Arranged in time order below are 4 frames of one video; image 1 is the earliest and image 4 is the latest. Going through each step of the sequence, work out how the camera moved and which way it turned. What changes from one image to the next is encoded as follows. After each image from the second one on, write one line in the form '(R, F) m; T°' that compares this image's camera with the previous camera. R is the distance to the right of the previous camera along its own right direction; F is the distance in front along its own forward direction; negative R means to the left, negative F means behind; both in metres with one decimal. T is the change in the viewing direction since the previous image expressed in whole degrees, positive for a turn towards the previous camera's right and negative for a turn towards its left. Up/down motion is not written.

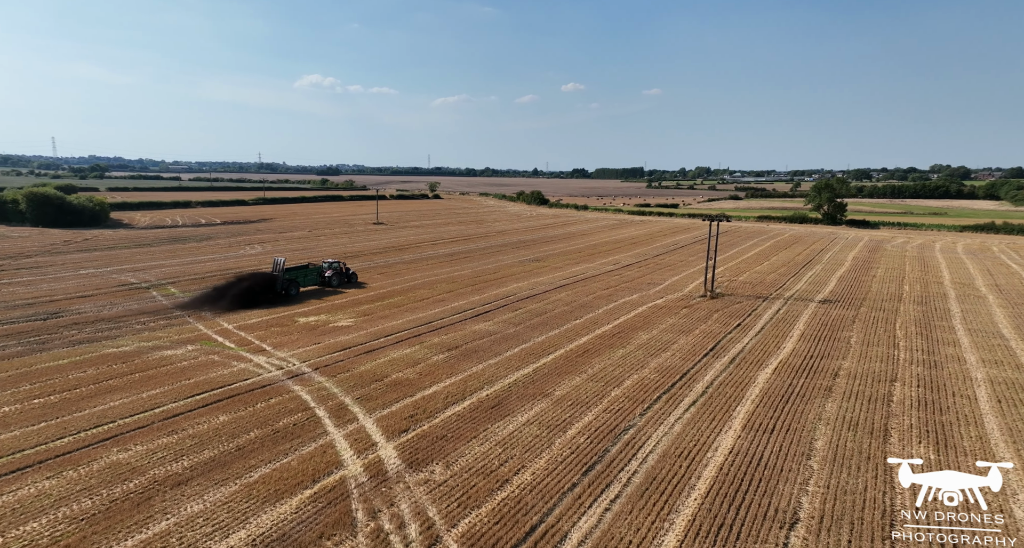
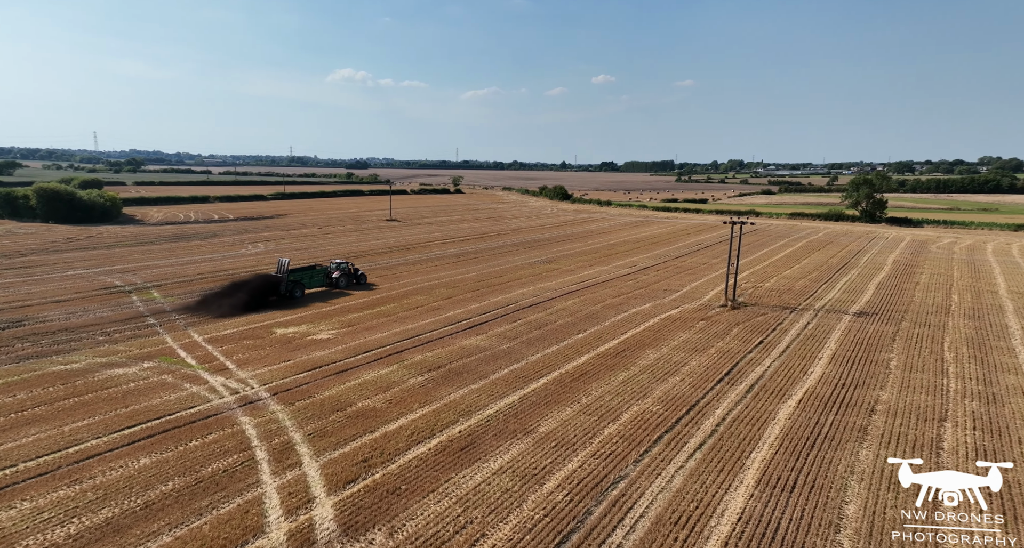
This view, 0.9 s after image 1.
(+1.1, +2.2) m; -3°
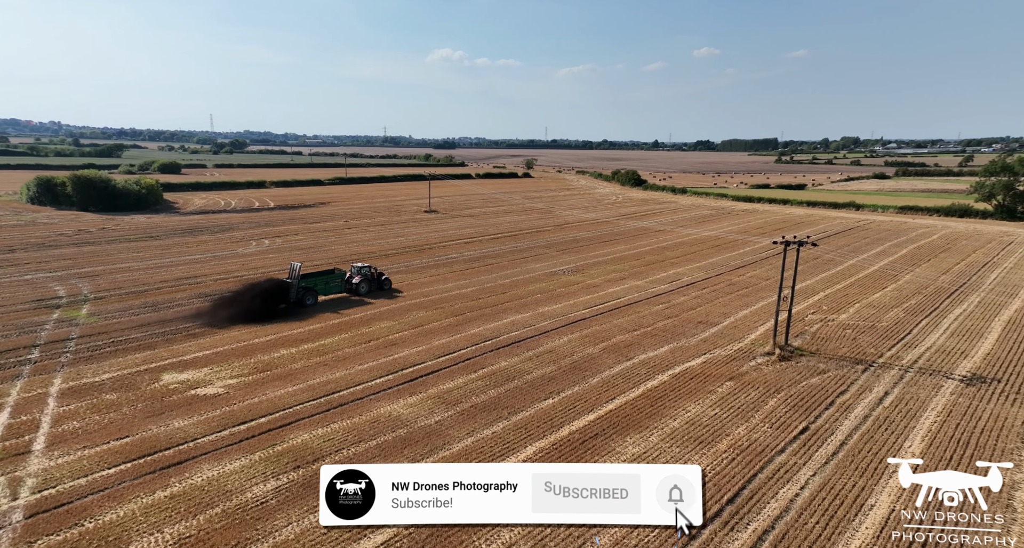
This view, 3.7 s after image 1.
(+3.8, +6.0) m; -8°
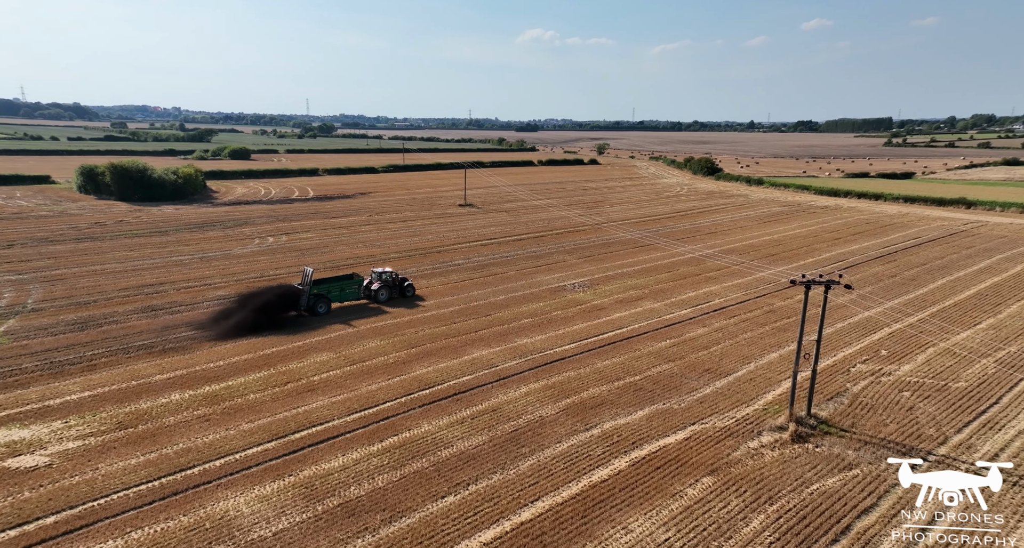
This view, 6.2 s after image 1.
(+3.9, +4.5) m; -8°
